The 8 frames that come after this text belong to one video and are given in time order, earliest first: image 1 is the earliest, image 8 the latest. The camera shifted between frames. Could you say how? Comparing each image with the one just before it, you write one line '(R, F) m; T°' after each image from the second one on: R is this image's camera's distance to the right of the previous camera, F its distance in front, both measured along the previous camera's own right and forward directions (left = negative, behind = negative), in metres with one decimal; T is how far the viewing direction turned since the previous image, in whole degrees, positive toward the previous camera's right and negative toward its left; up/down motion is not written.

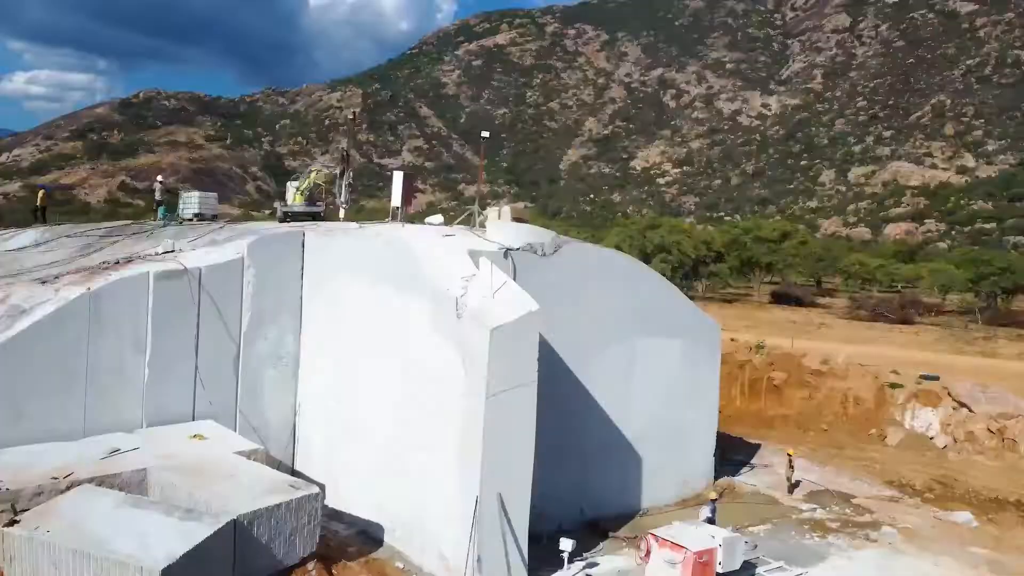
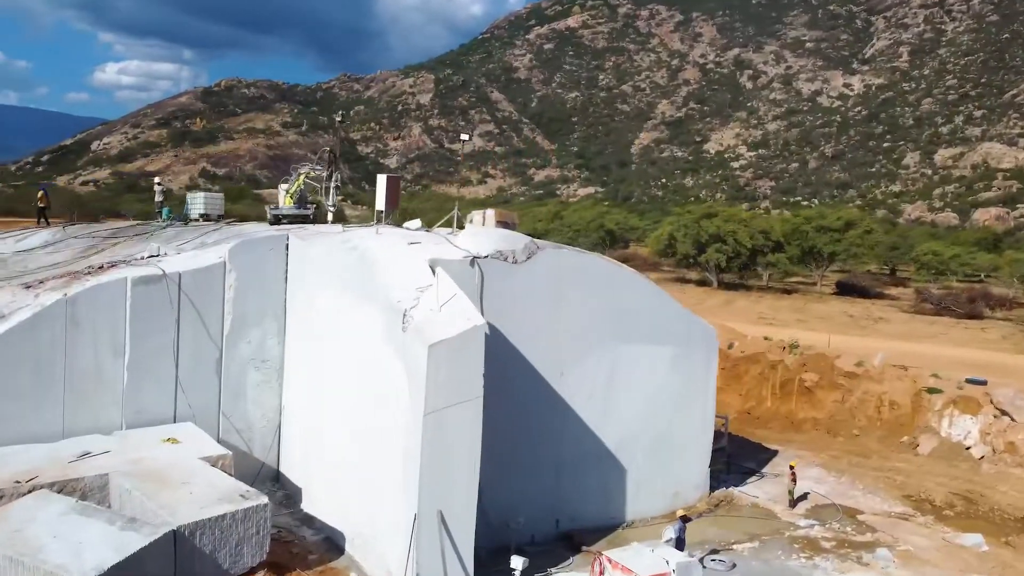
(+0.9, +0.2) m; -5°
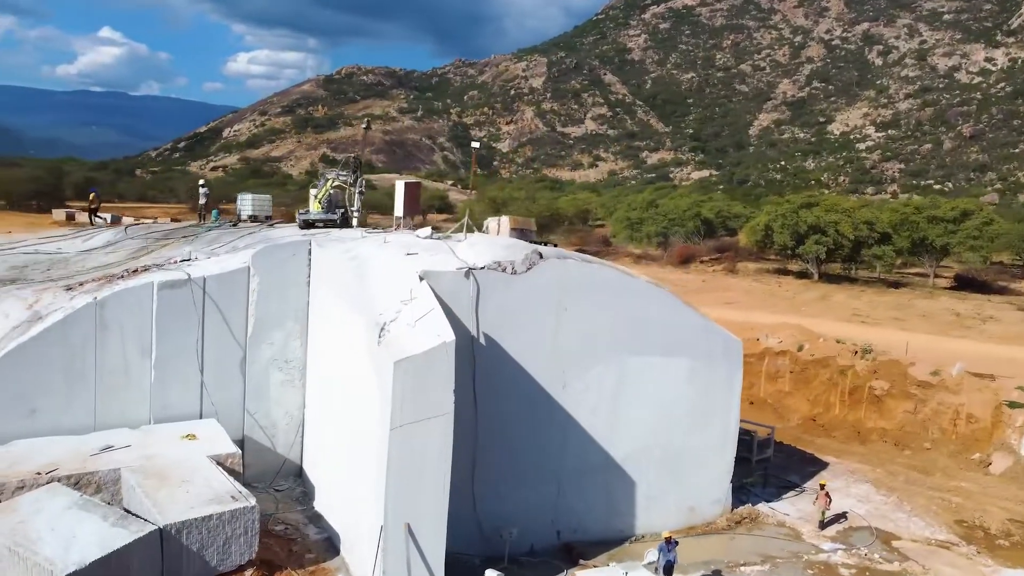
(+1.1, +0.1) m; -8°
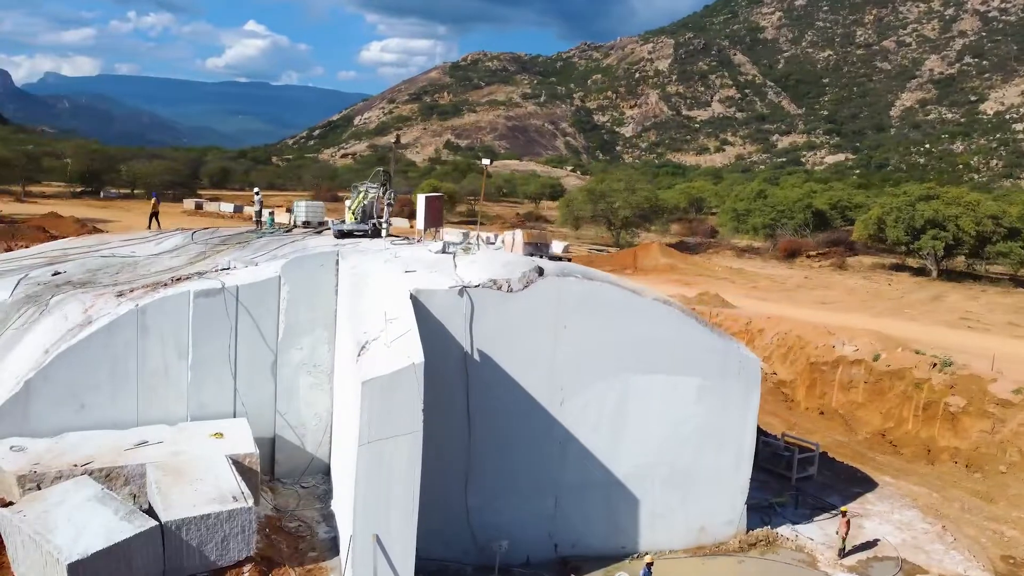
(+1.2, -0.1) m; -9°
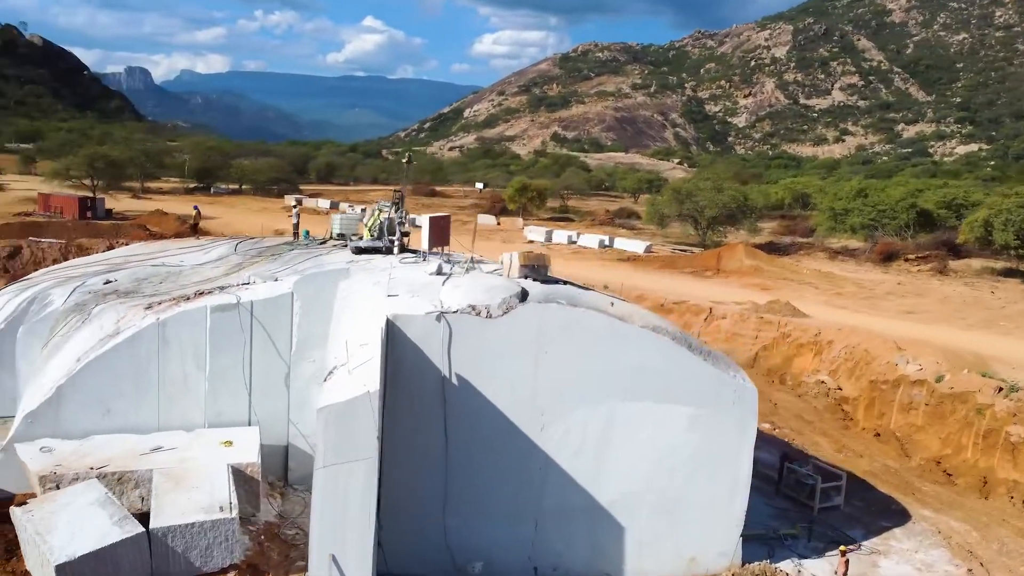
(+1.2, 0.0) m; -8°
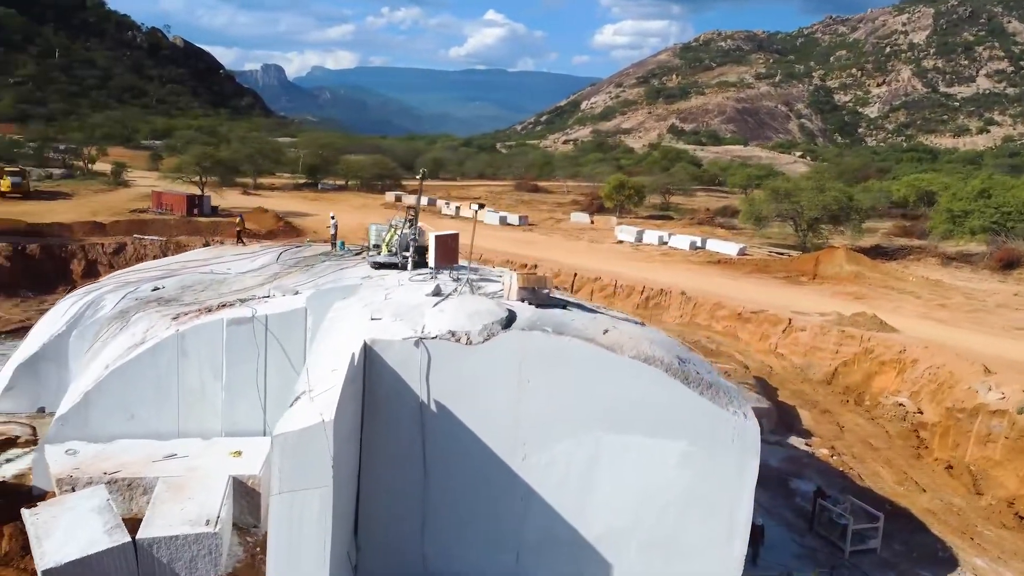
(+1.3, +0.3) m; -8°
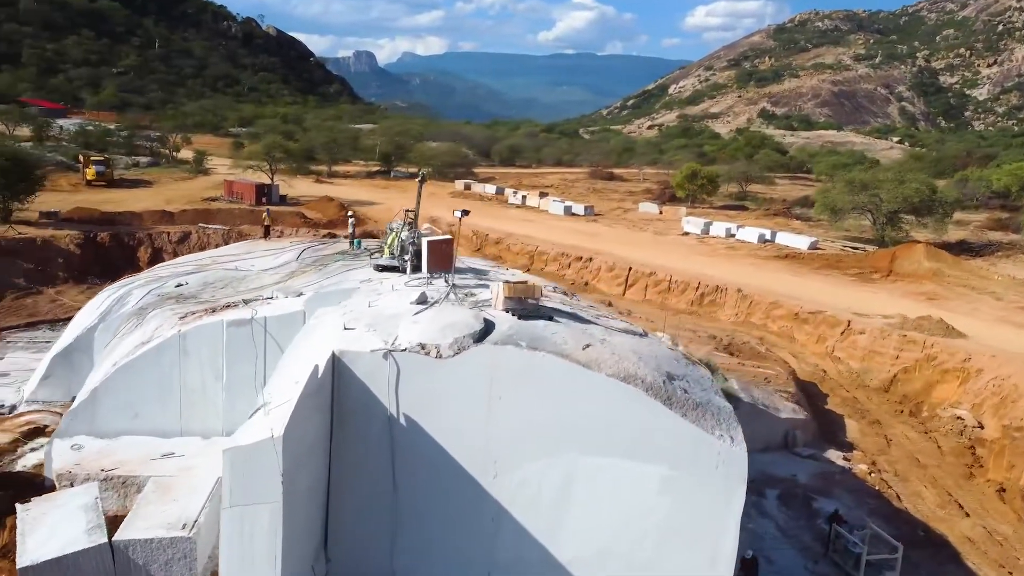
(+1.0, +0.3) m; -6°
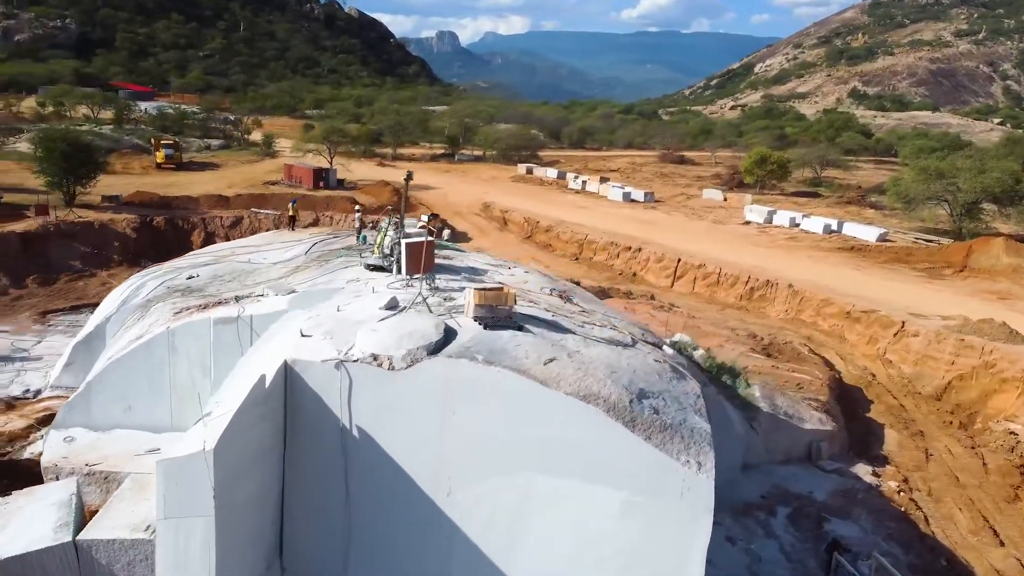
(+1.1, +0.4) m; -5°
